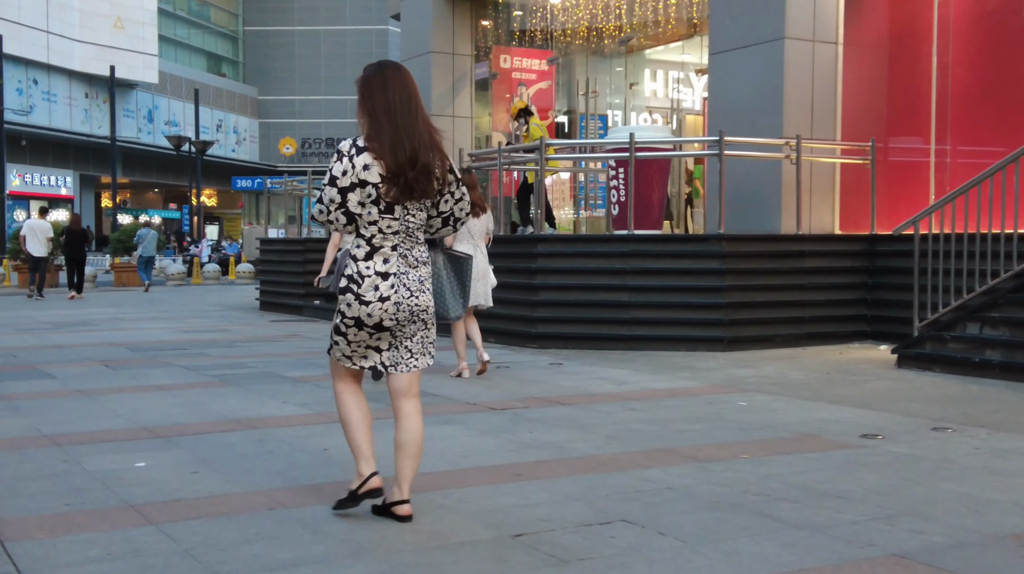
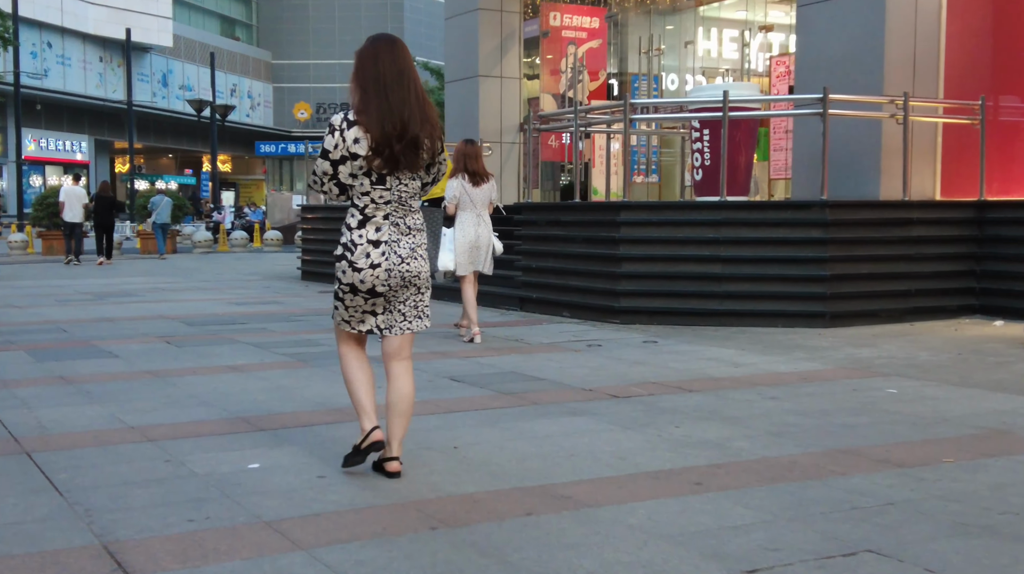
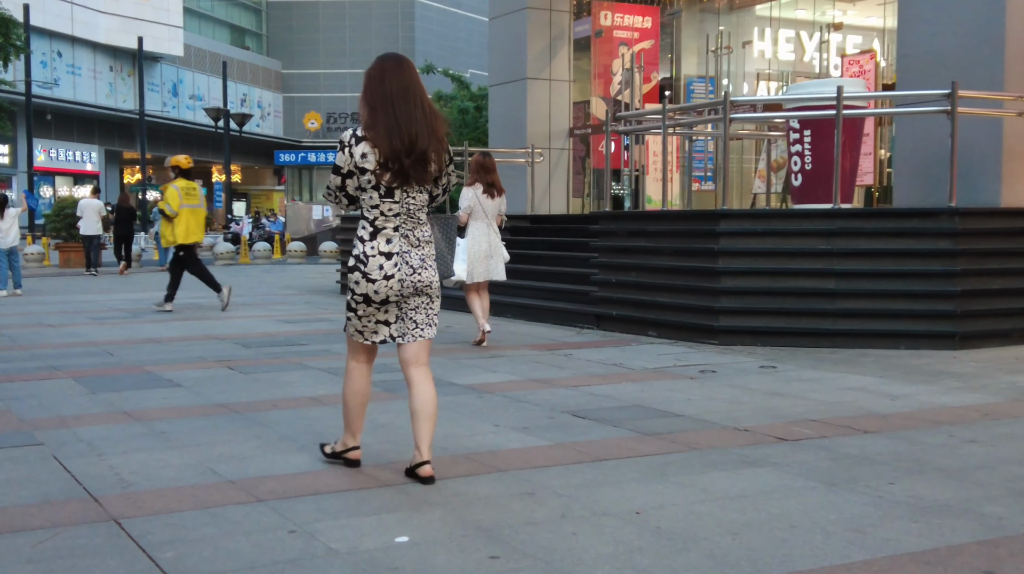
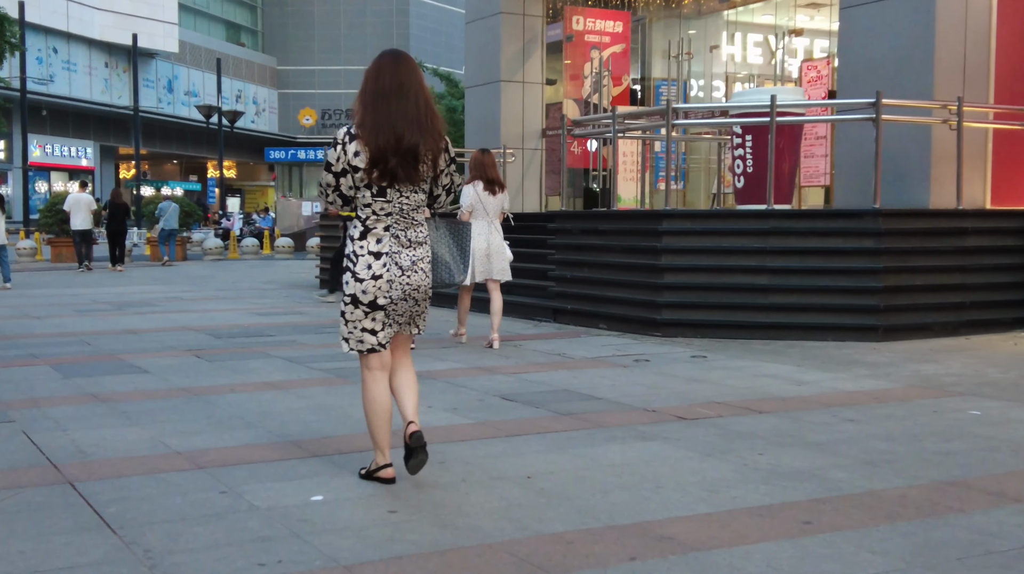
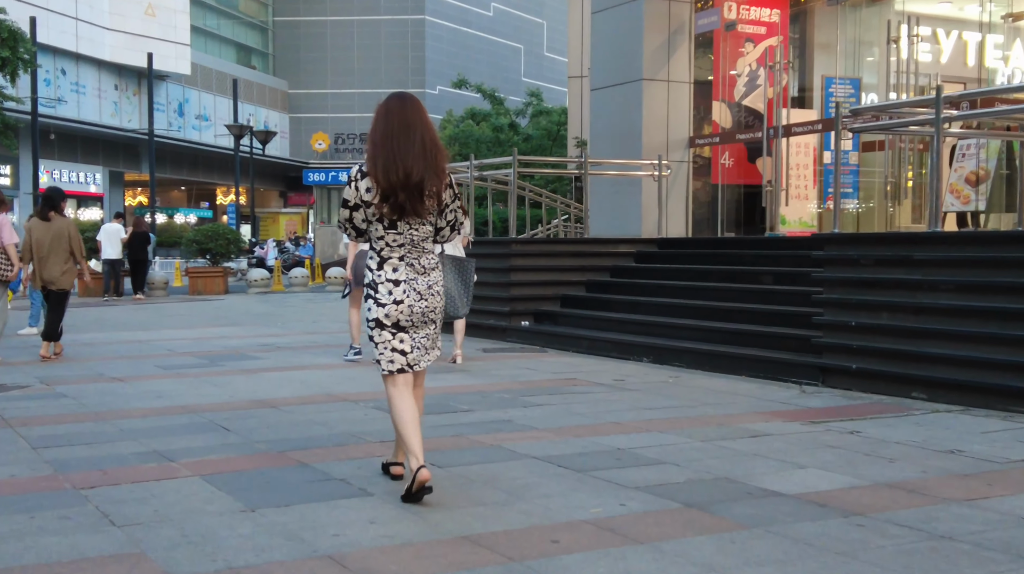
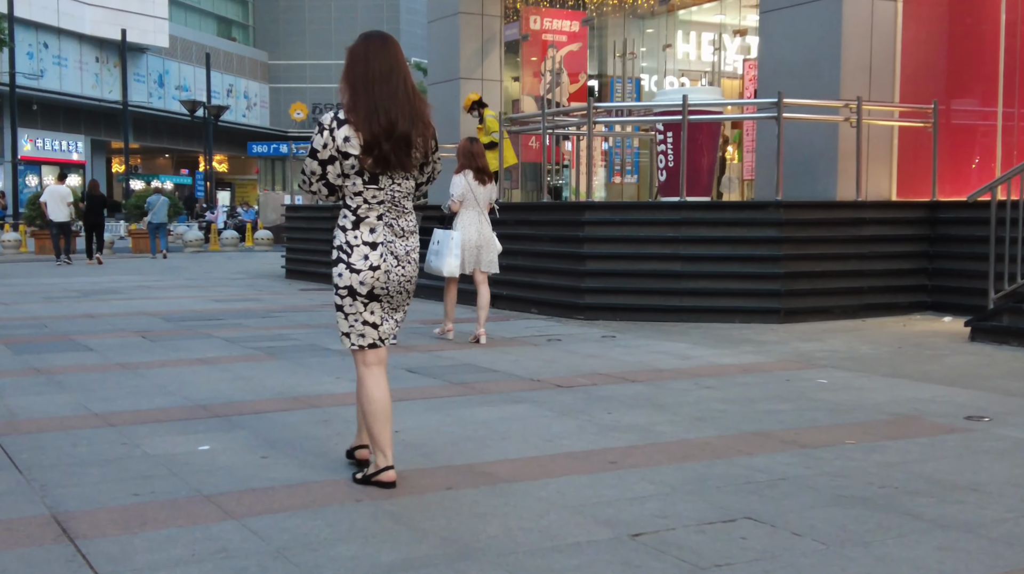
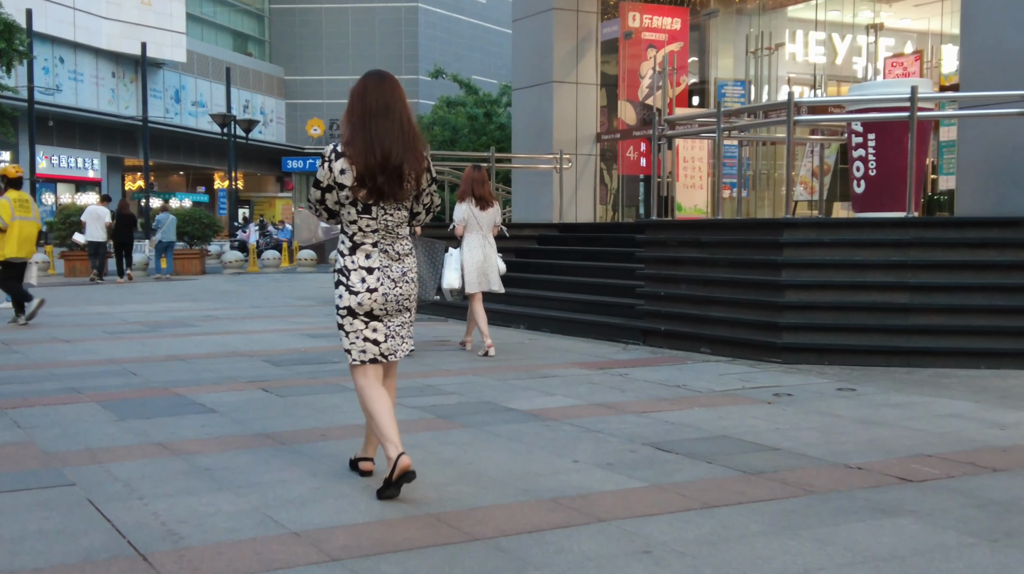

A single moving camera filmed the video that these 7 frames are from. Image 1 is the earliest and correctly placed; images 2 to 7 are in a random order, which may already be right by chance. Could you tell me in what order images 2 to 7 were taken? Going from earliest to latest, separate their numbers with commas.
6, 2, 4, 3, 7, 5
